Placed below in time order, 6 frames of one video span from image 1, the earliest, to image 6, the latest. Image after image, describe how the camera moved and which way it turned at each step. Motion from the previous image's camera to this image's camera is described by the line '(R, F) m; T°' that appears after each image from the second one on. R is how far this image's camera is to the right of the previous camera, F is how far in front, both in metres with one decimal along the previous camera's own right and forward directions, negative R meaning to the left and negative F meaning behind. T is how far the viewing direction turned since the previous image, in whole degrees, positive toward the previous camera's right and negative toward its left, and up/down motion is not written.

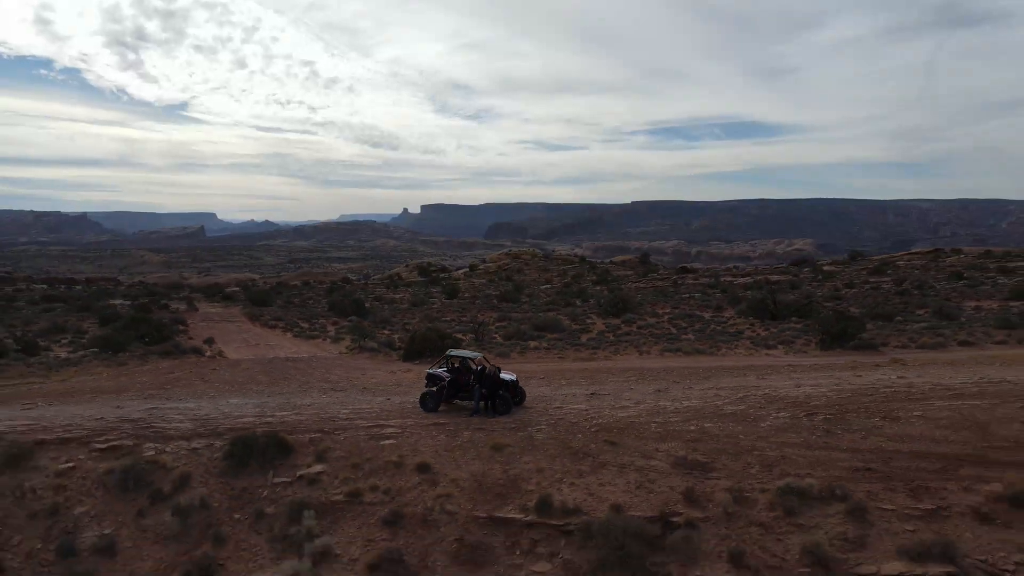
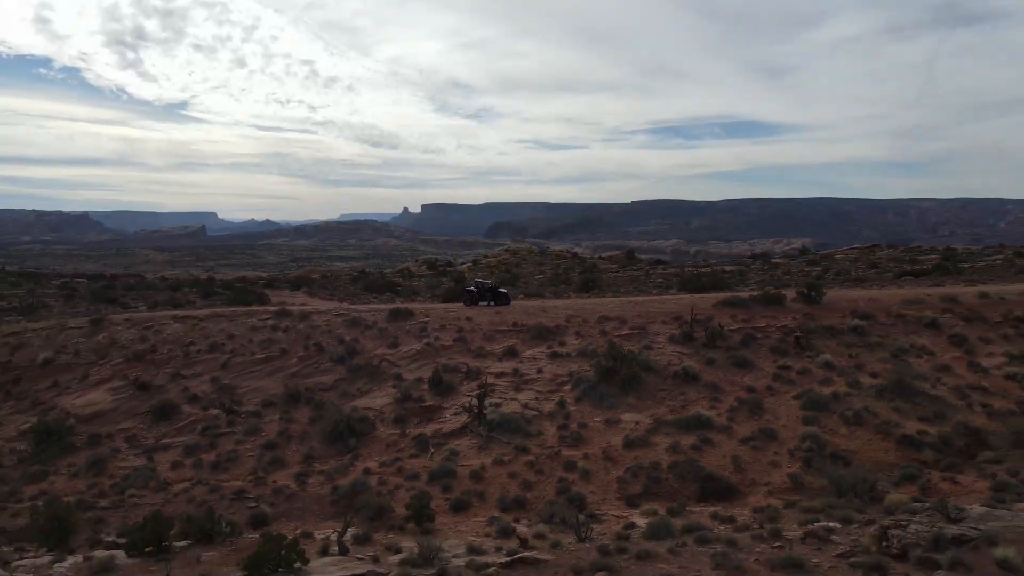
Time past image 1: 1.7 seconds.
(+0.1, -2.6) m; 0°
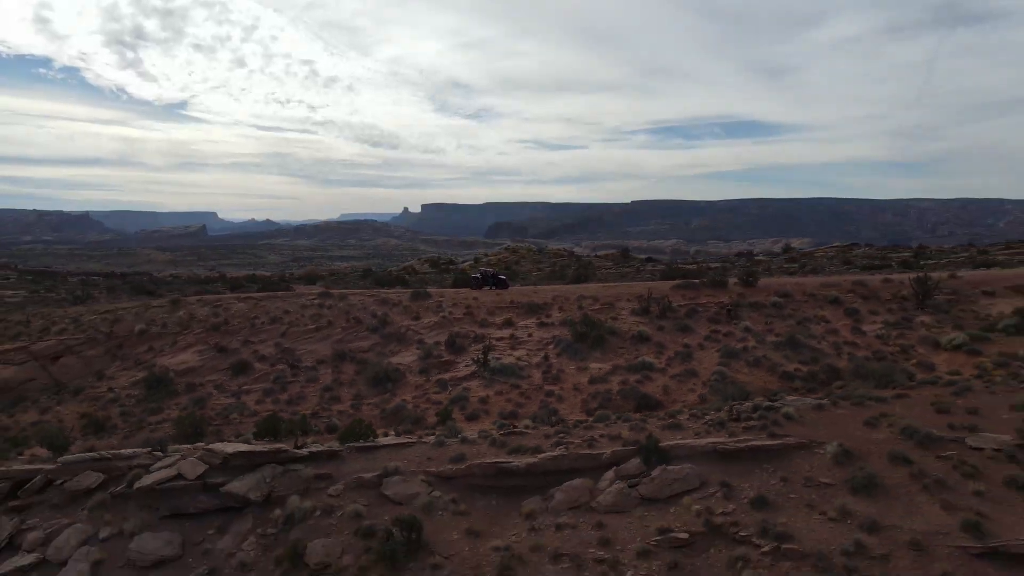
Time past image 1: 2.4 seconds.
(-2.2, +1.5) m; 0°
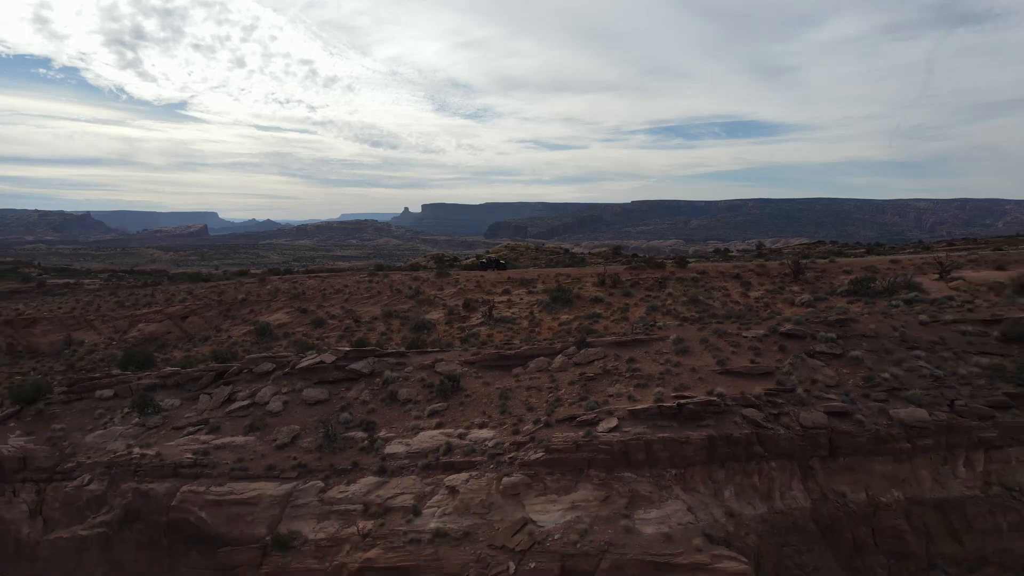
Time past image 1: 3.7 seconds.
(+0.1, -2.9) m; 0°
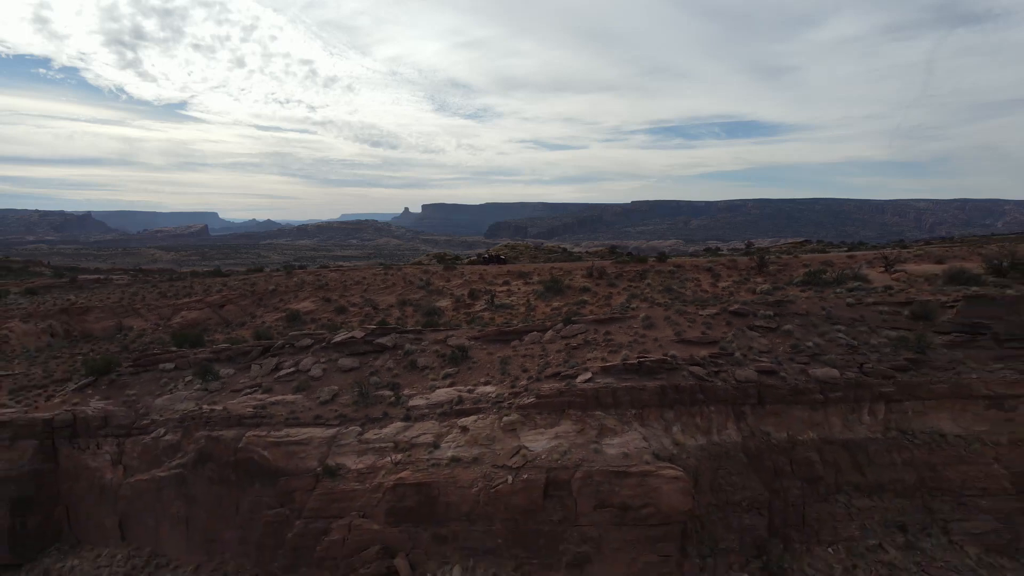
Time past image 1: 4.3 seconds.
(-3.0, +2.6) m; 0°
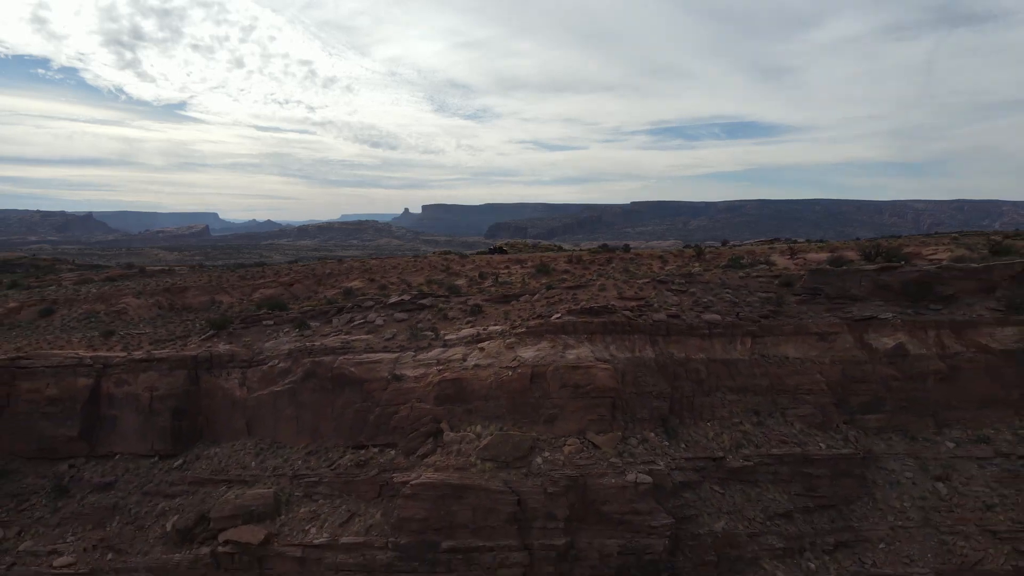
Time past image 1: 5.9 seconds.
(+0.4, -4.8) m; 0°
